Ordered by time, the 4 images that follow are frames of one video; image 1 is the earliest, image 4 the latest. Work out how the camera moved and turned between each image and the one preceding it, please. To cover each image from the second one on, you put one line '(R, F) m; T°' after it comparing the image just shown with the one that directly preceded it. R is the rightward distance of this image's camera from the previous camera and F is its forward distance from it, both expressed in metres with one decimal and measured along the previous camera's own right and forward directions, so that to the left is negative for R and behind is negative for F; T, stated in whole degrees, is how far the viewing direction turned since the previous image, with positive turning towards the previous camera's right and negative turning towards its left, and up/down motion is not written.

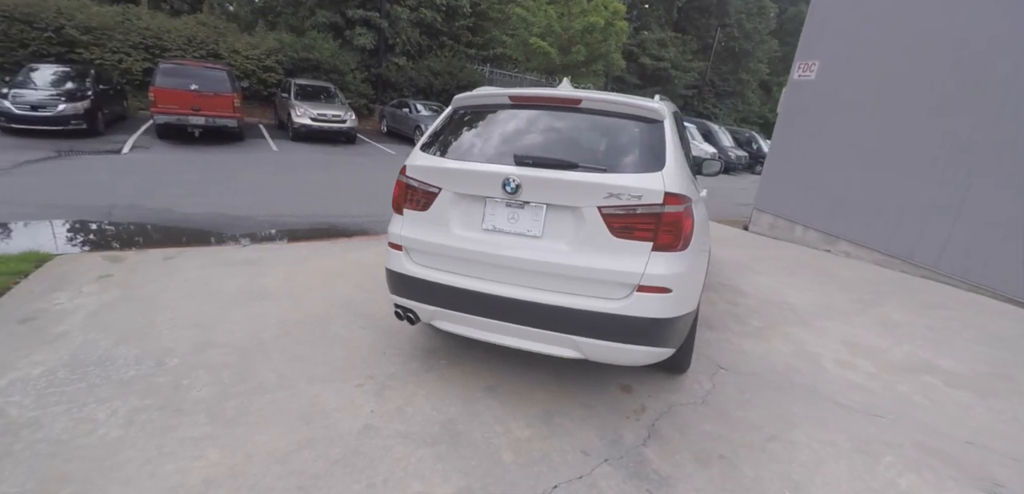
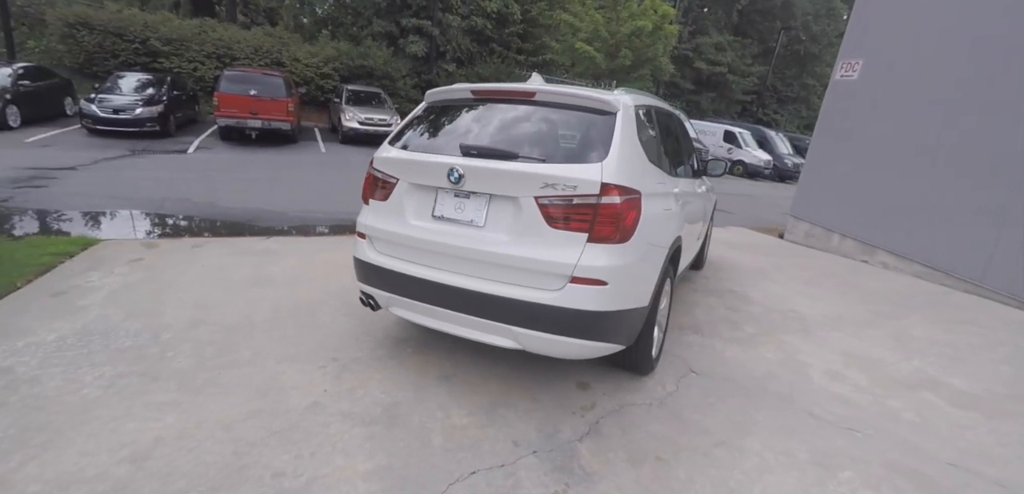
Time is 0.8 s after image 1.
(+0.6, 0.0) m; -7°
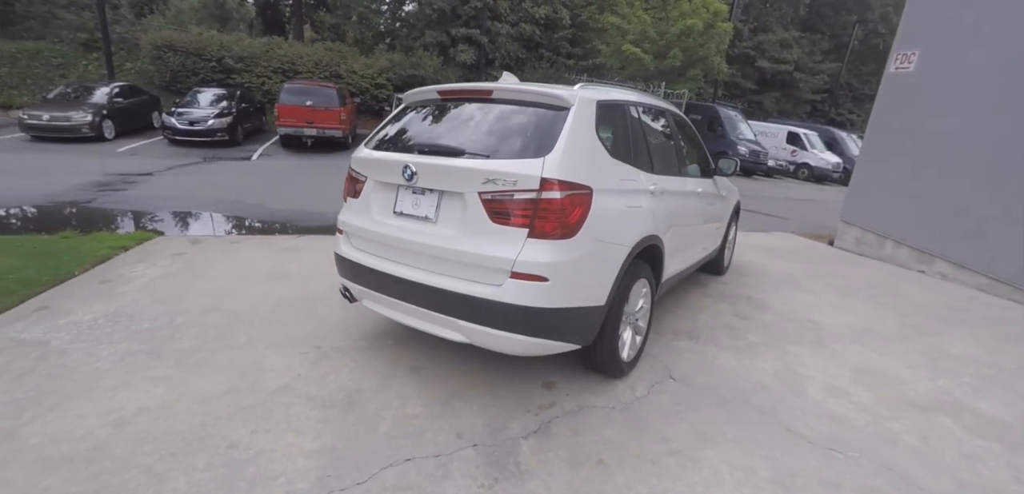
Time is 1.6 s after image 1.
(+0.6, 0.0) m; -8°
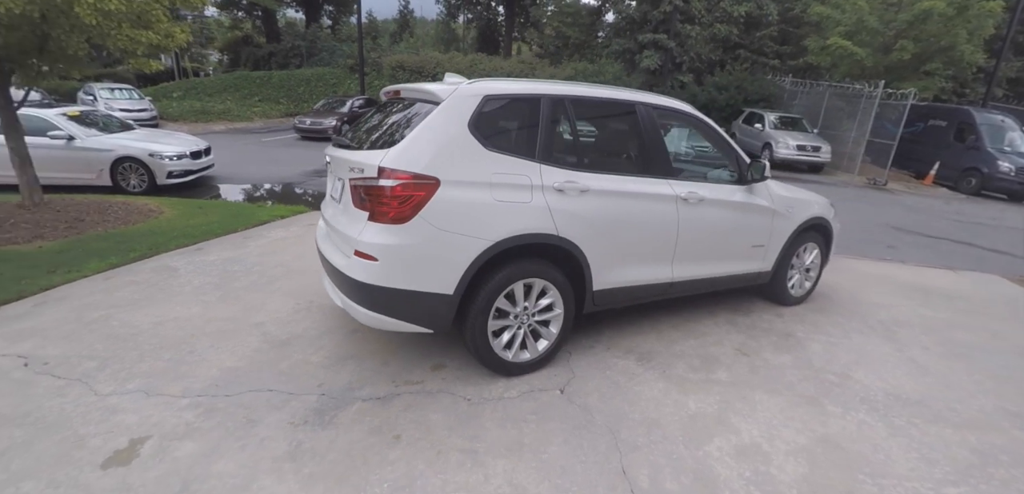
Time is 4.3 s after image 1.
(+1.9, +0.3) m; -26°
